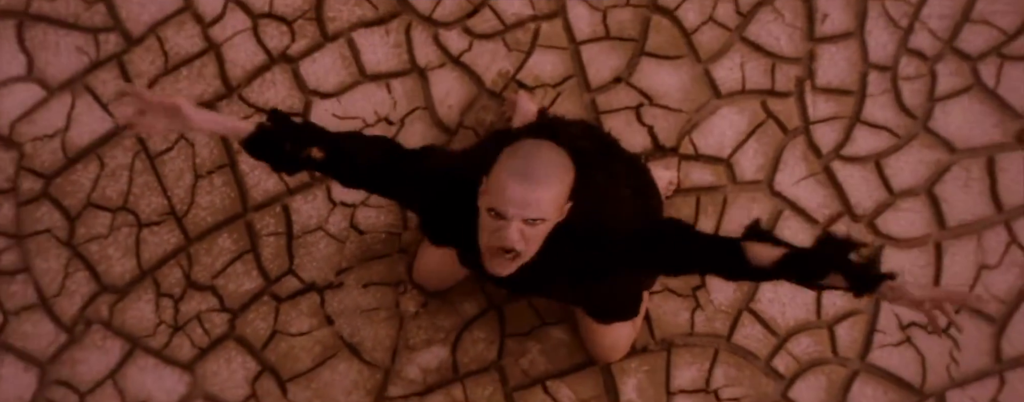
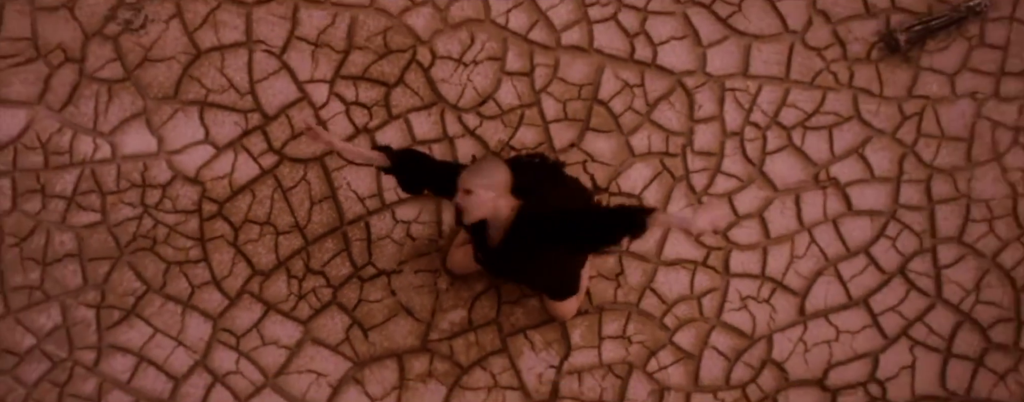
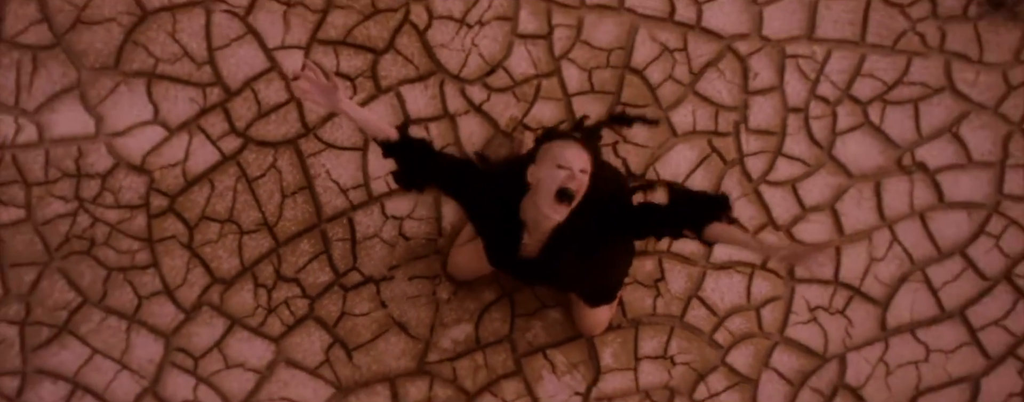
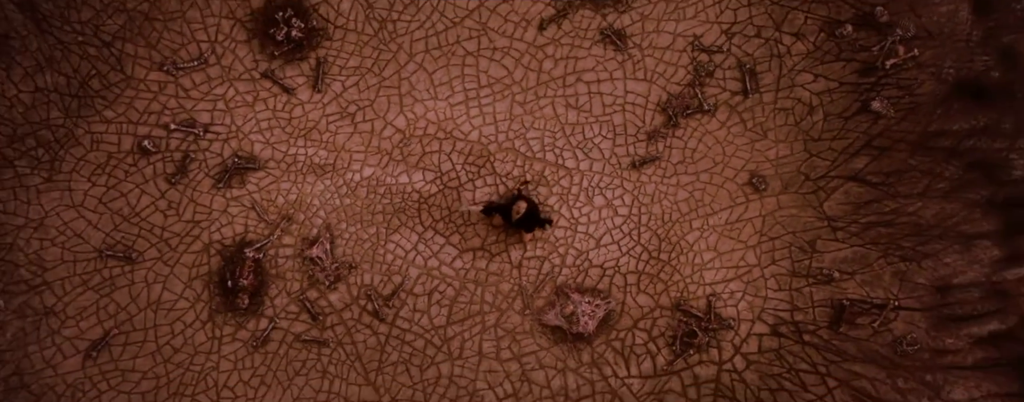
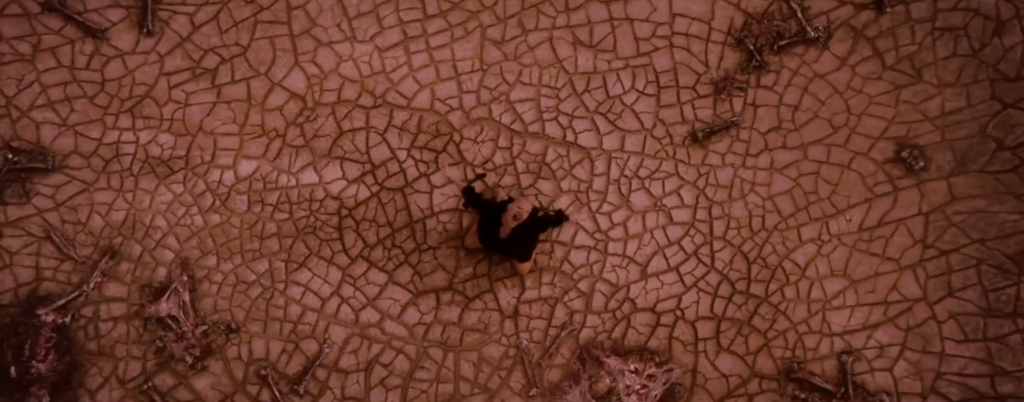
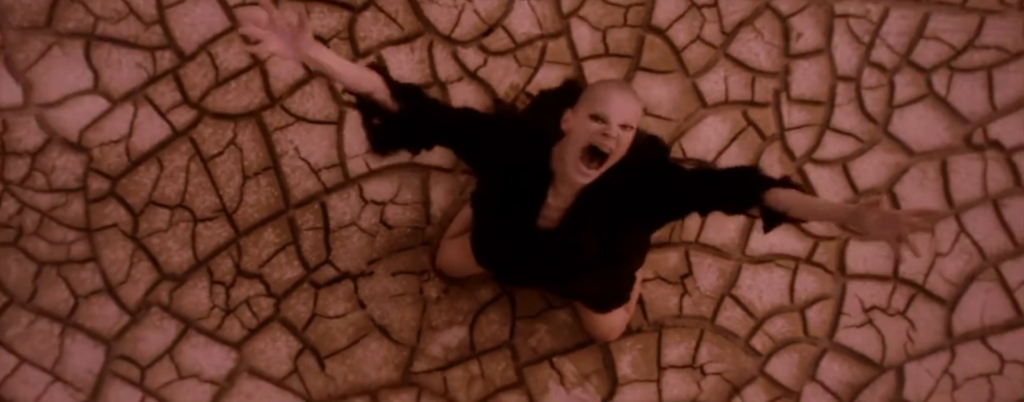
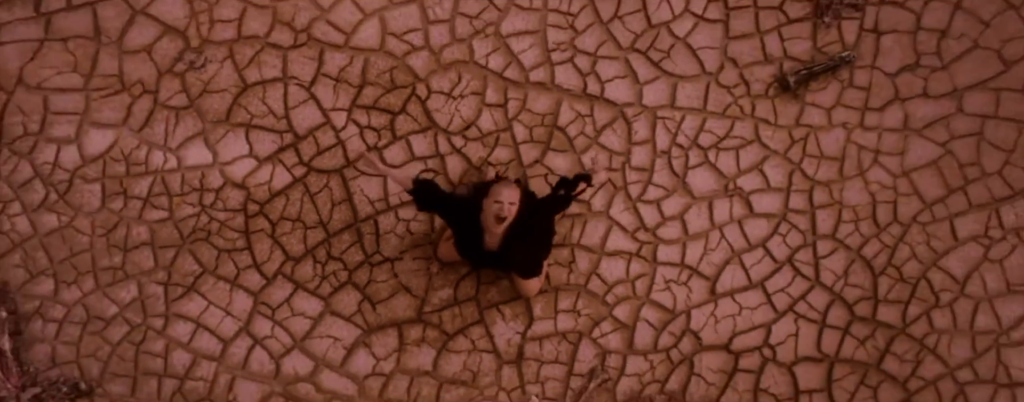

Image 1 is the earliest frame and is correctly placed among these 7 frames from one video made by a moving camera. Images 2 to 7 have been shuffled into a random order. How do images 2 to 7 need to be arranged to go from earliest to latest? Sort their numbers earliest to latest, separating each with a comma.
6, 3, 2, 7, 5, 4
